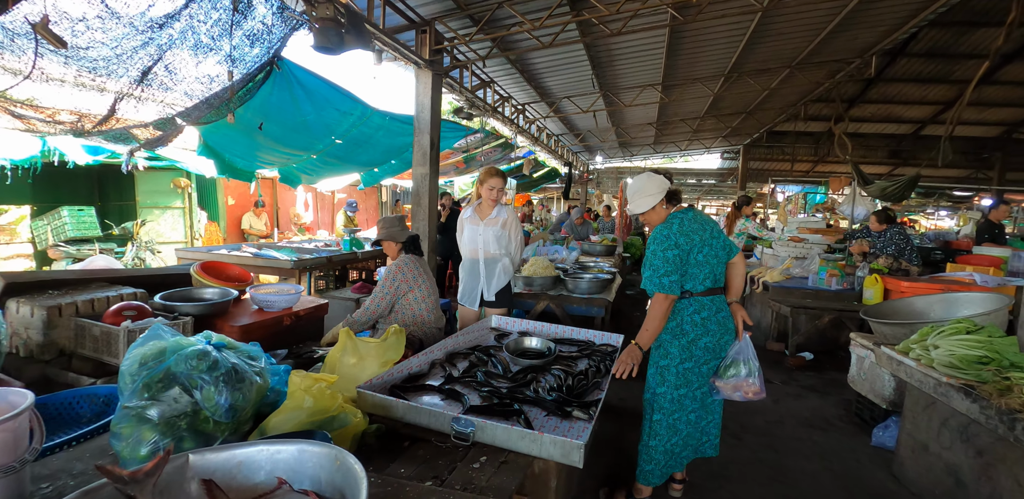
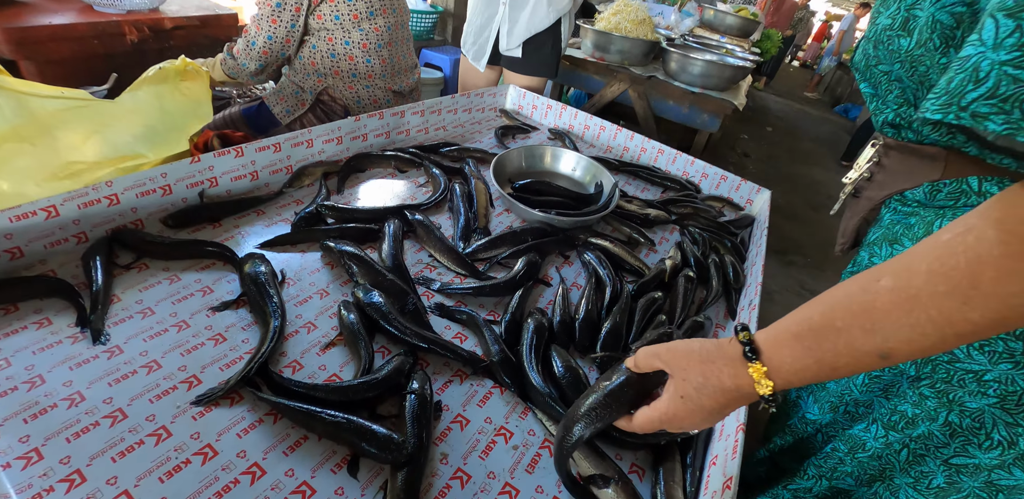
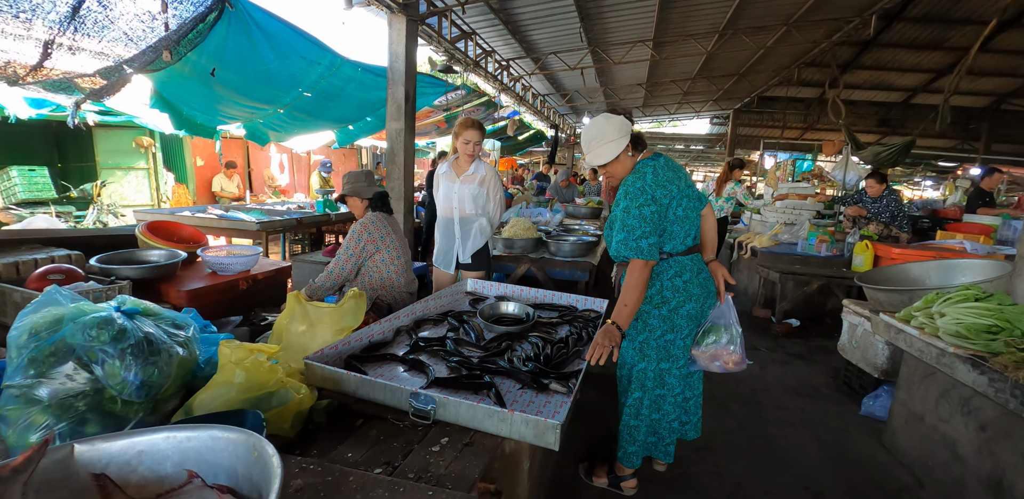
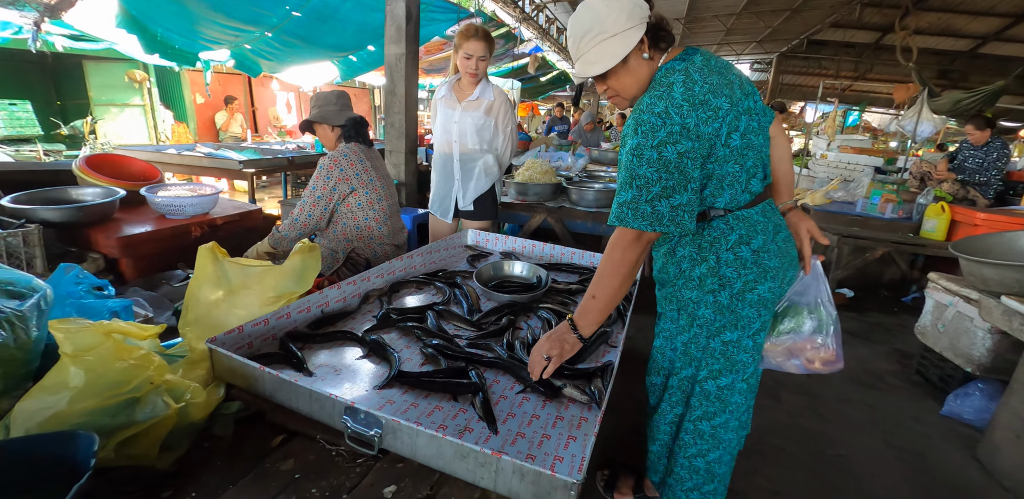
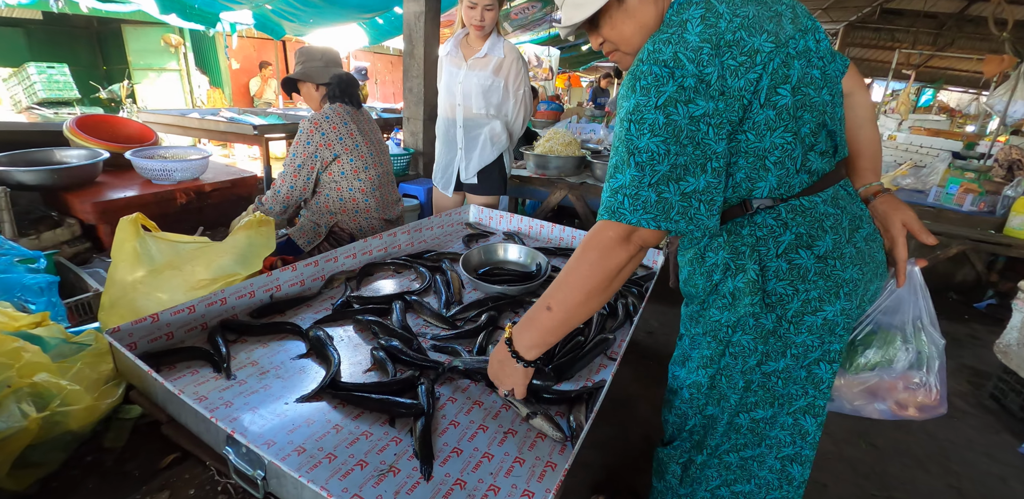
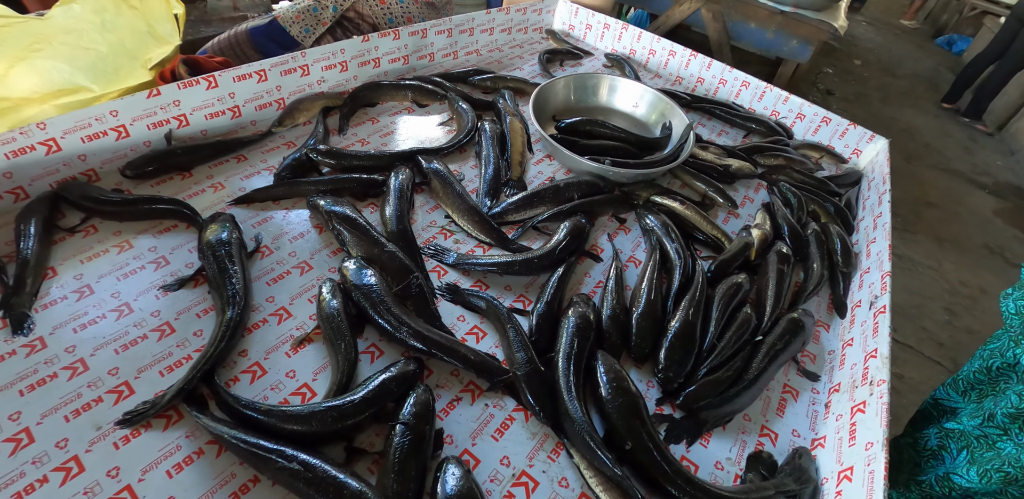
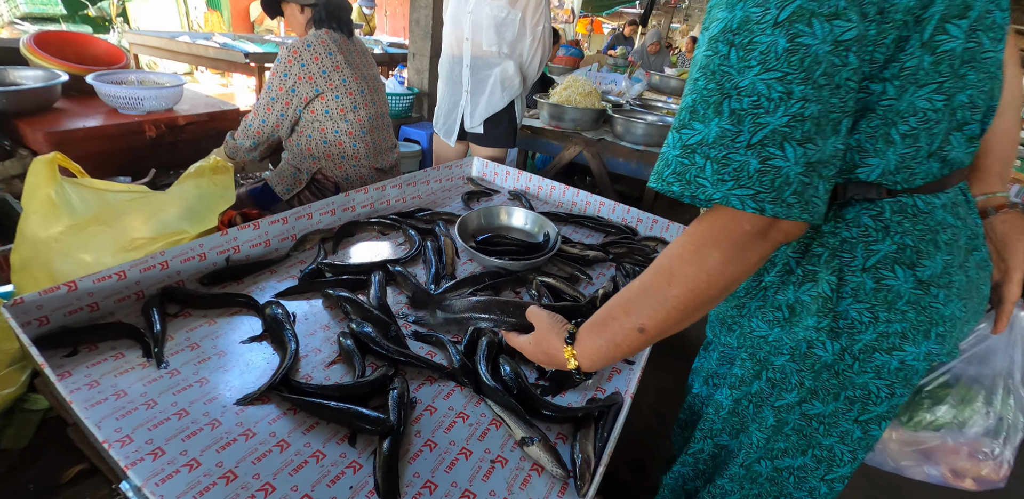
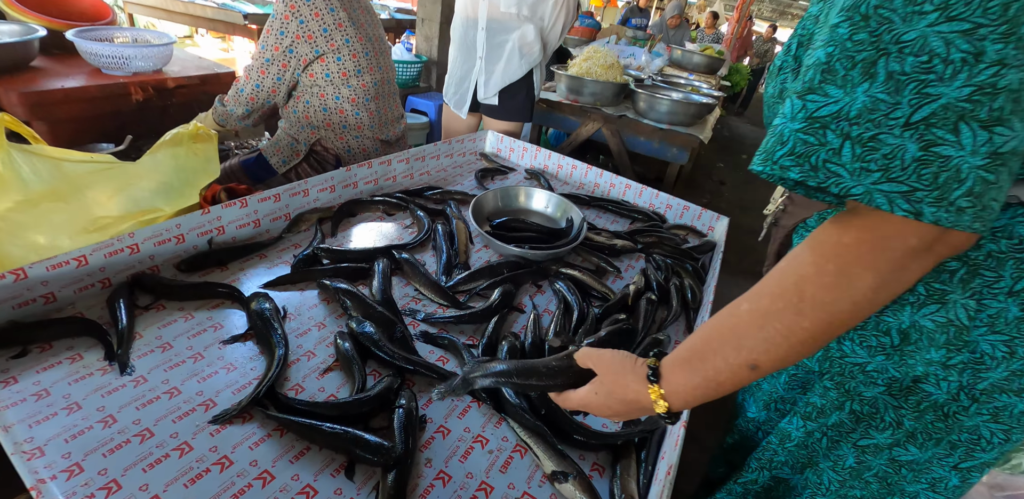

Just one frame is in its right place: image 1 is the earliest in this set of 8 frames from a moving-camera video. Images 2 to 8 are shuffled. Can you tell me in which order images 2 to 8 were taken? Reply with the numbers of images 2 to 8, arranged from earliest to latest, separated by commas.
3, 4, 5, 7, 8, 2, 6
